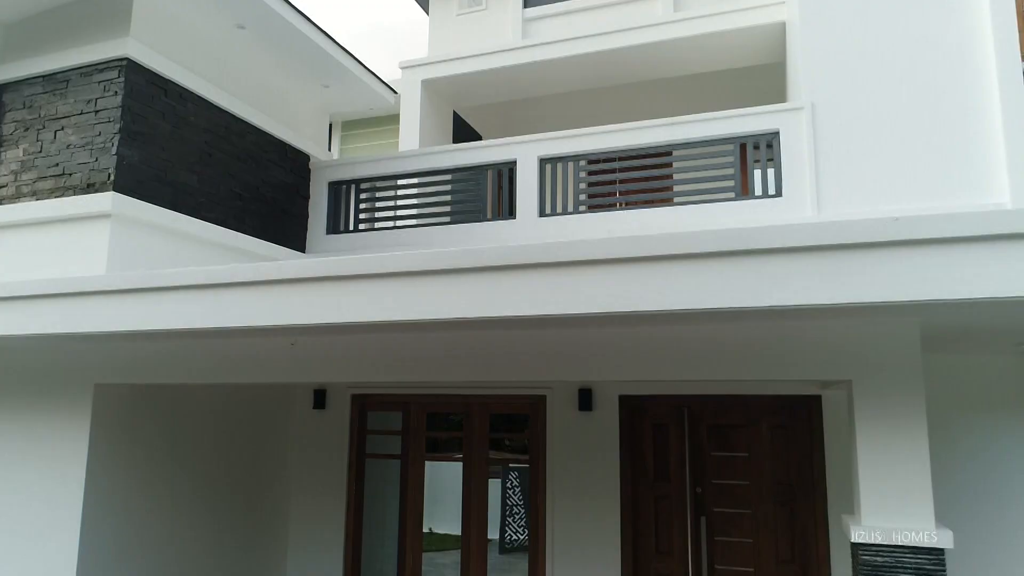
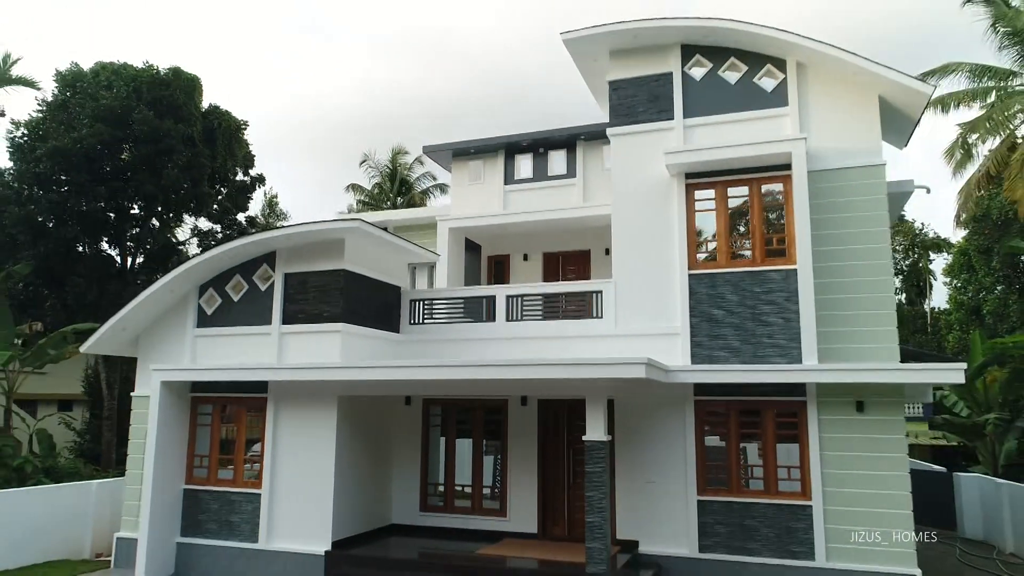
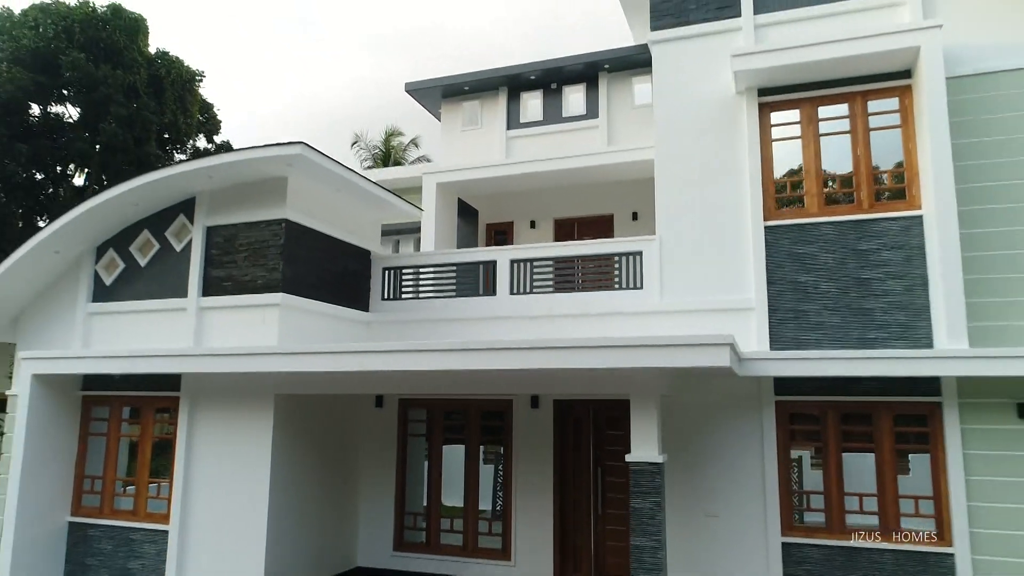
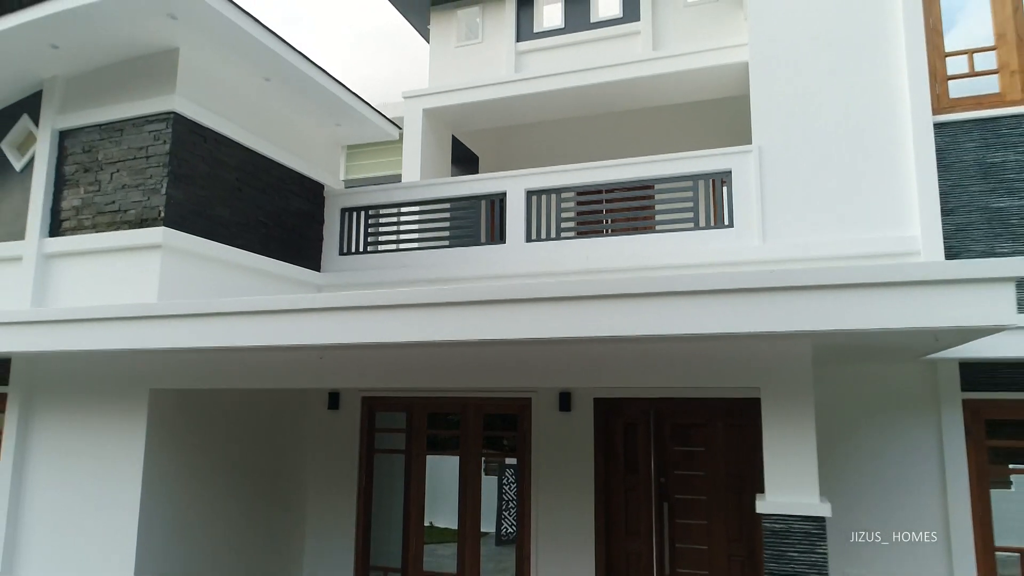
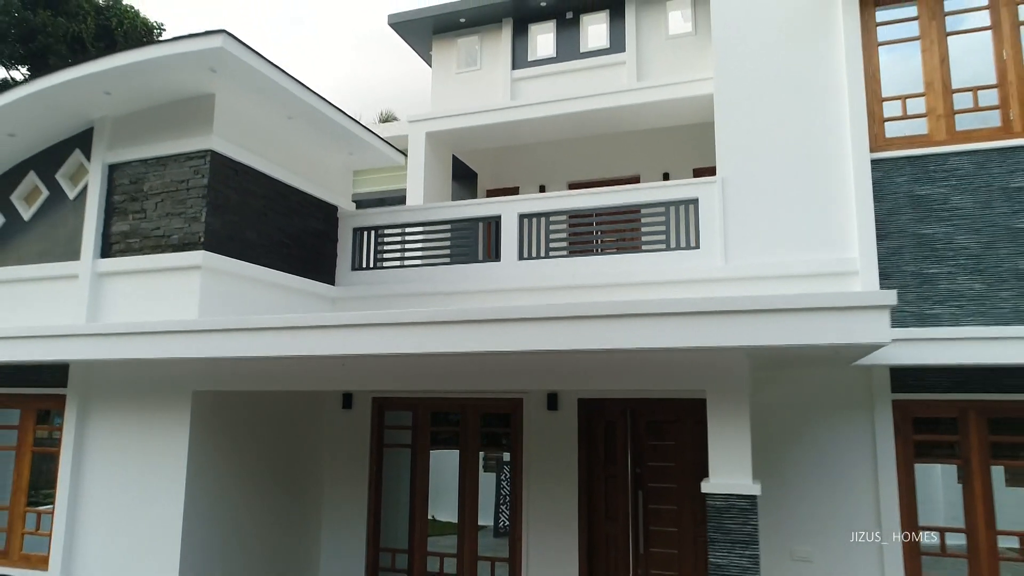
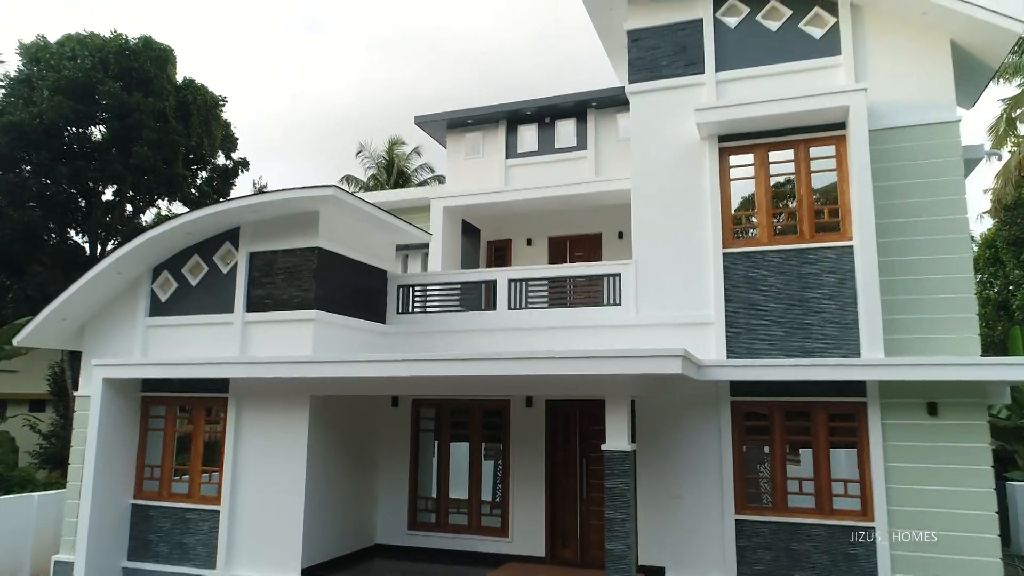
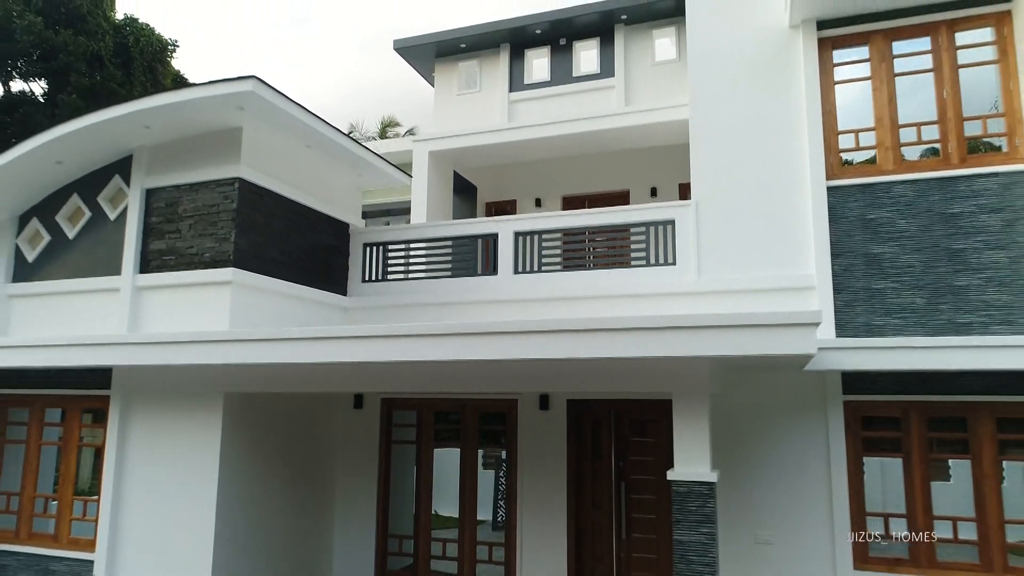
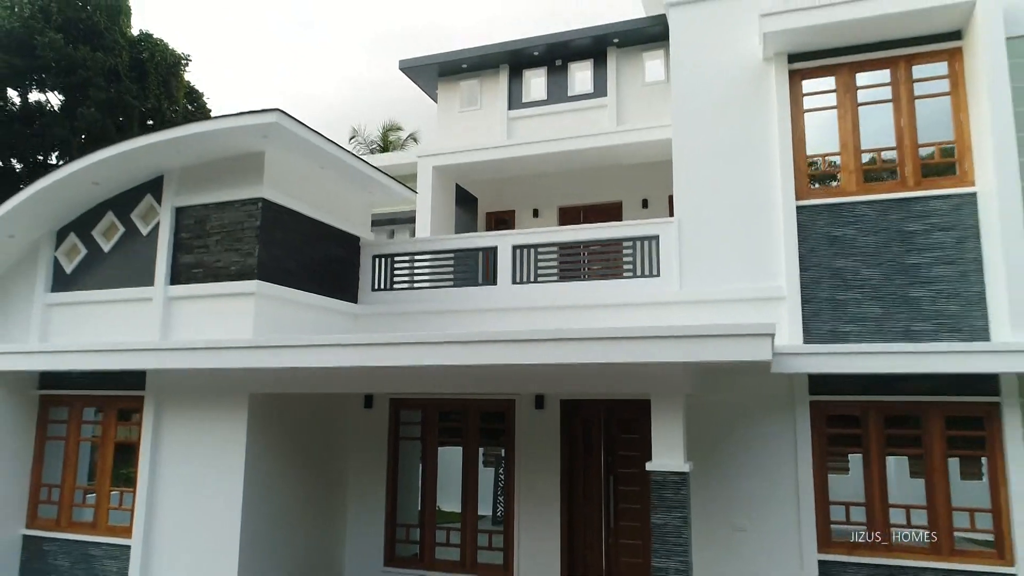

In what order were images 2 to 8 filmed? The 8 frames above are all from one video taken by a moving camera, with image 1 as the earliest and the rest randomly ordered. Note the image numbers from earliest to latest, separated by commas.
4, 5, 7, 8, 3, 6, 2
